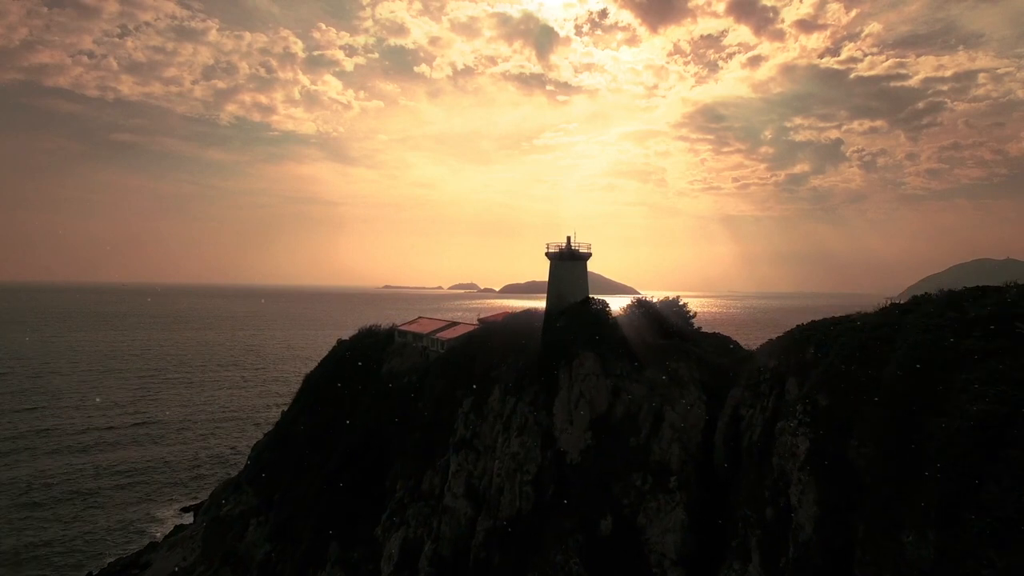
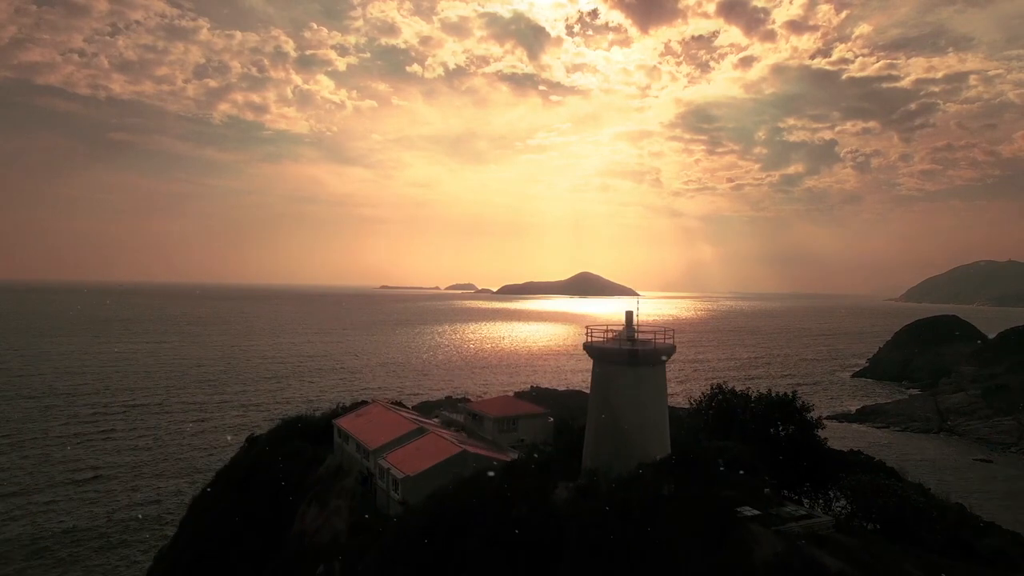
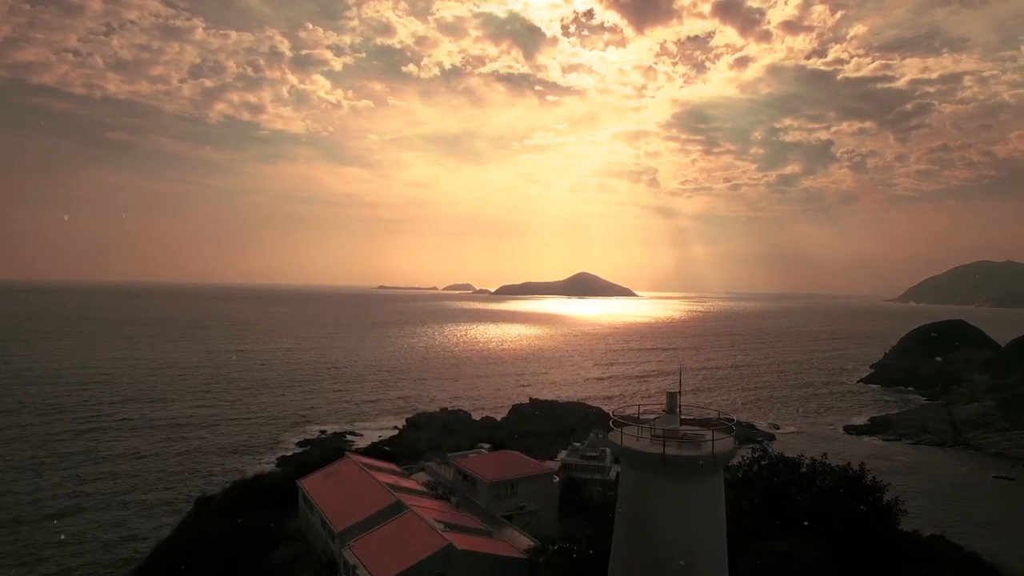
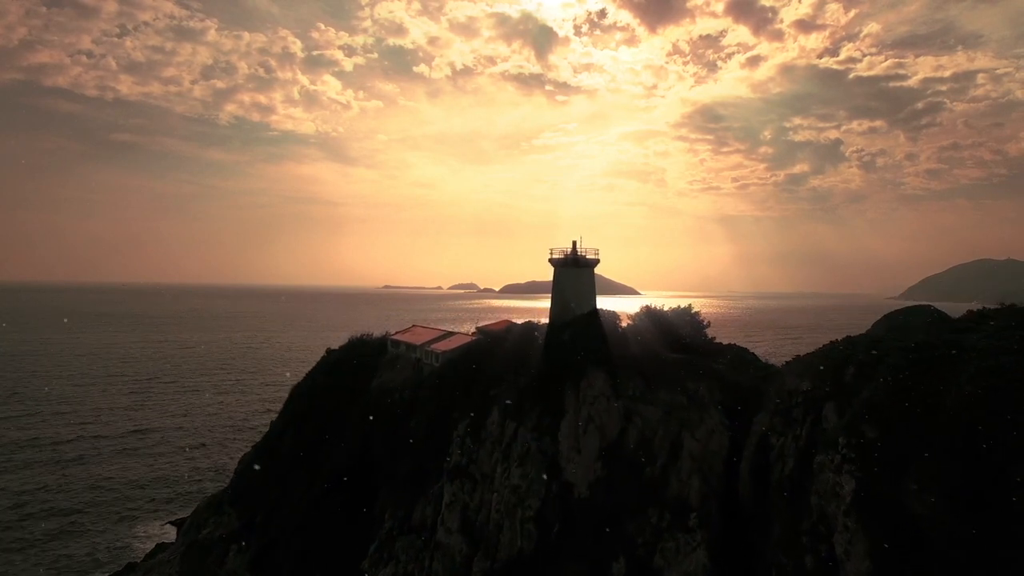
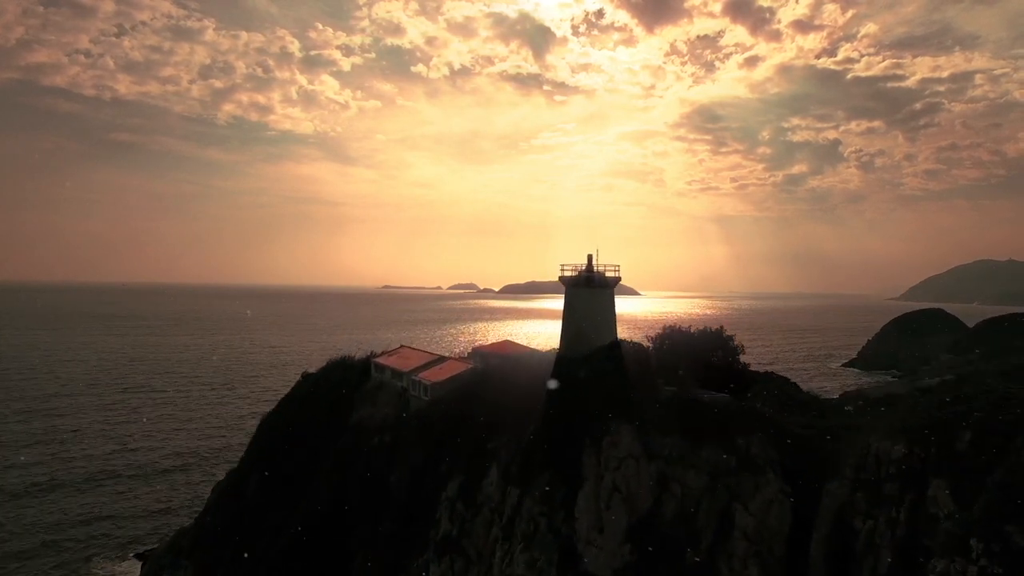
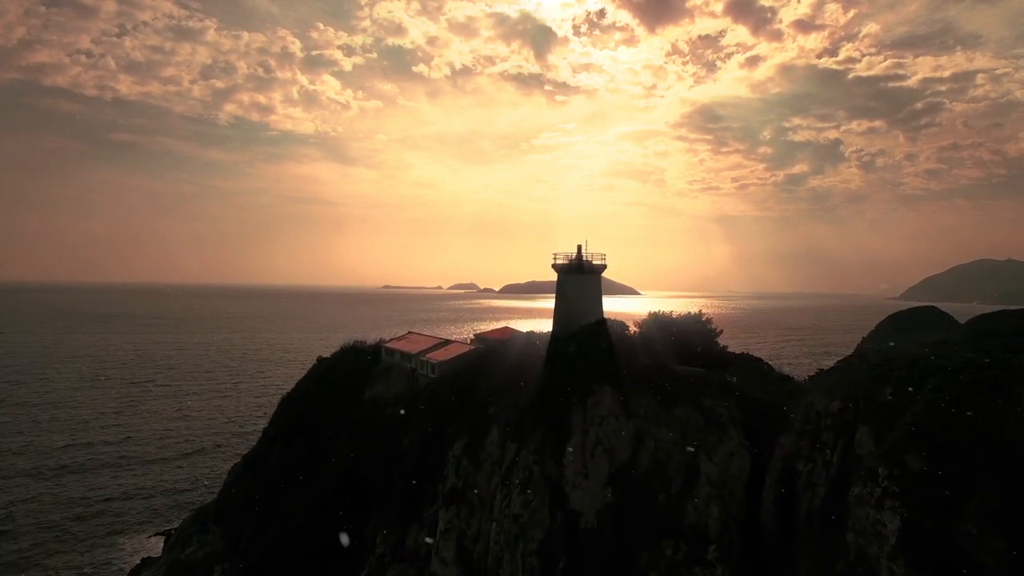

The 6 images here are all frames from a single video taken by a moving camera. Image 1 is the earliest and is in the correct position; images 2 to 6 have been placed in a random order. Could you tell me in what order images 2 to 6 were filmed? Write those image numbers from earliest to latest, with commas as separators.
4, 6, 5, 2, 3
